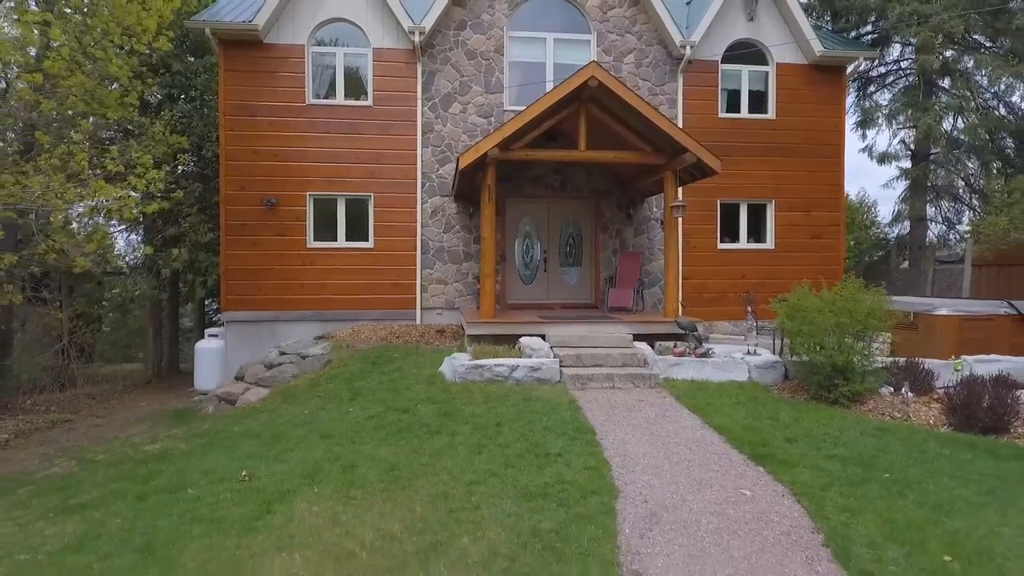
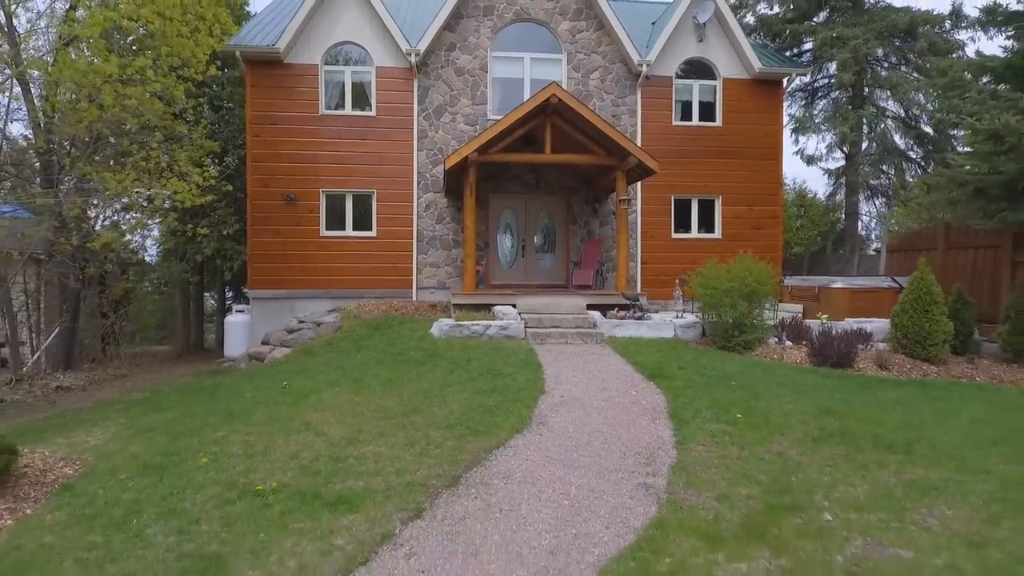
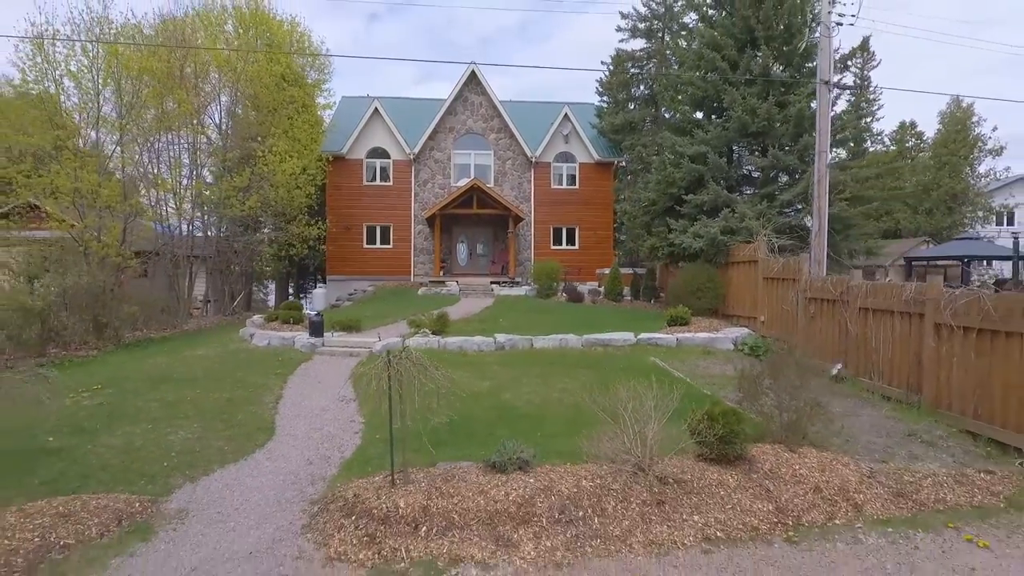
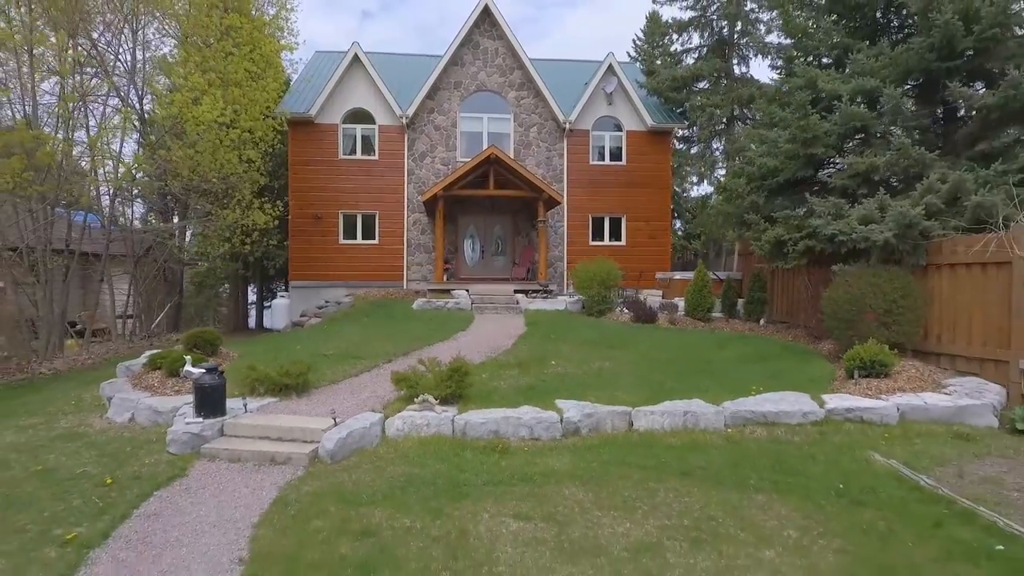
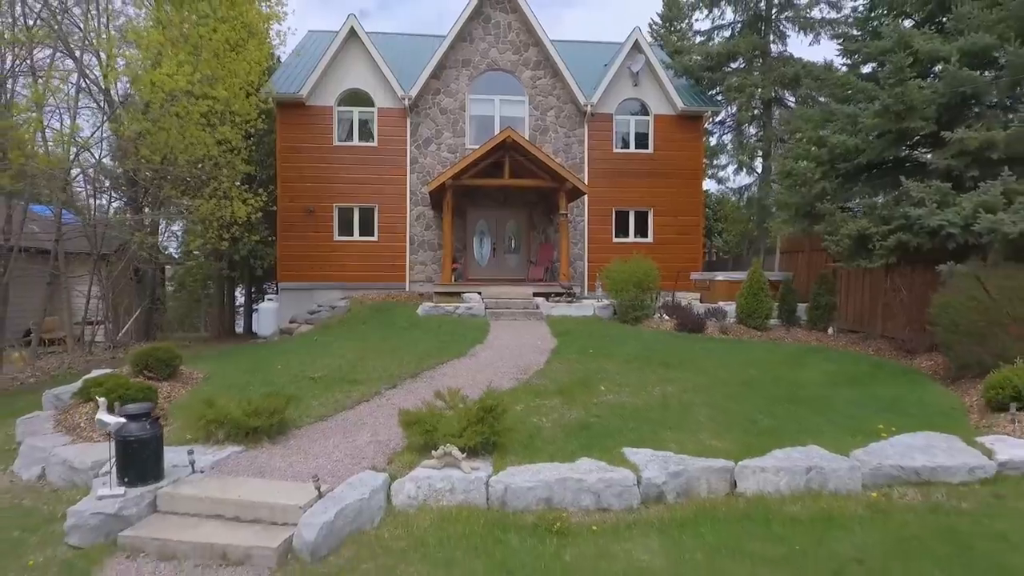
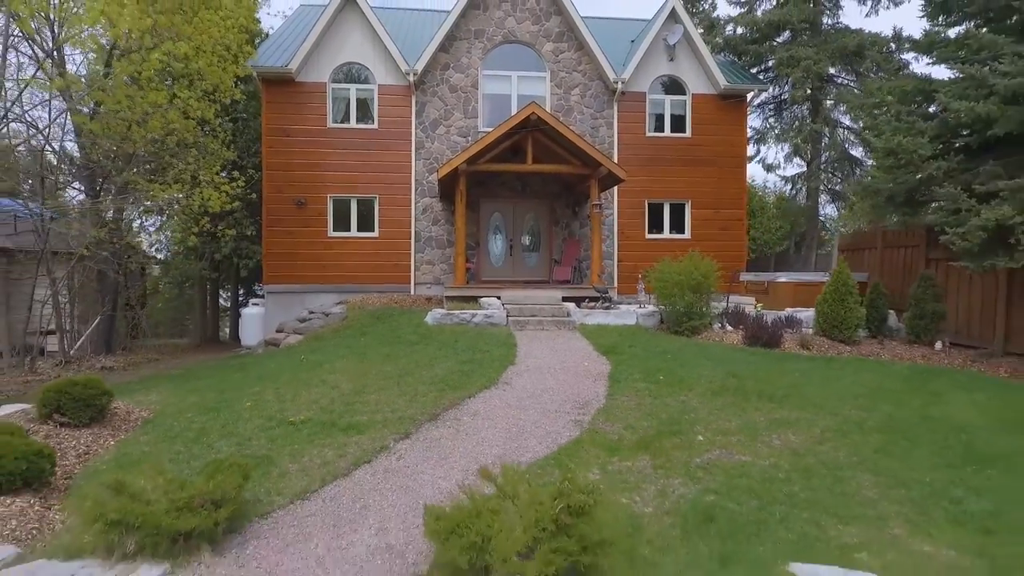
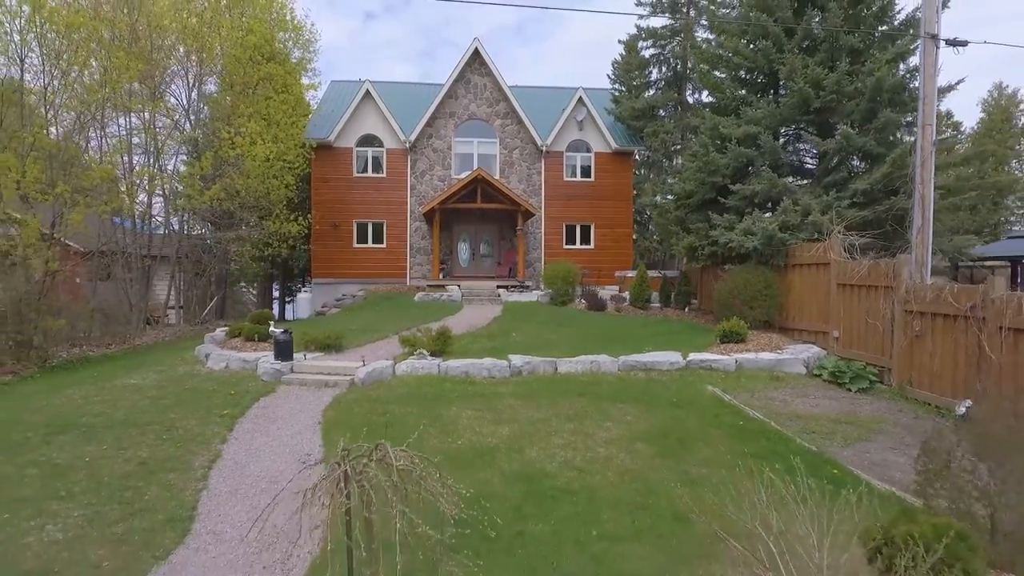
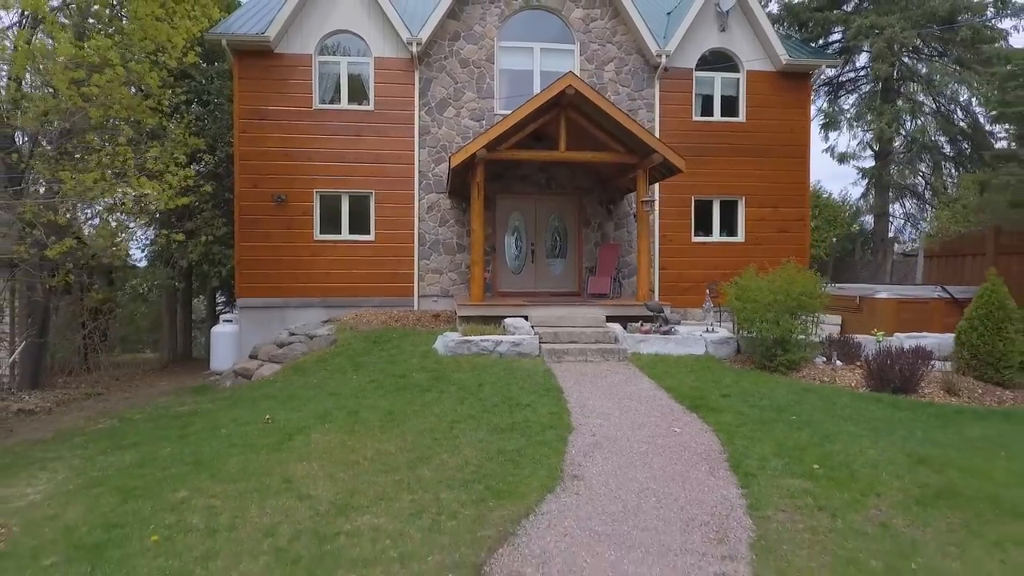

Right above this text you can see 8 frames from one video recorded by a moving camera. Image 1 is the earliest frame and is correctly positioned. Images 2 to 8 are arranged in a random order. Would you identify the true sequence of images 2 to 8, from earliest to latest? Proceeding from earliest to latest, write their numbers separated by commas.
8, 2, 6, 5, 4, 7, 3
